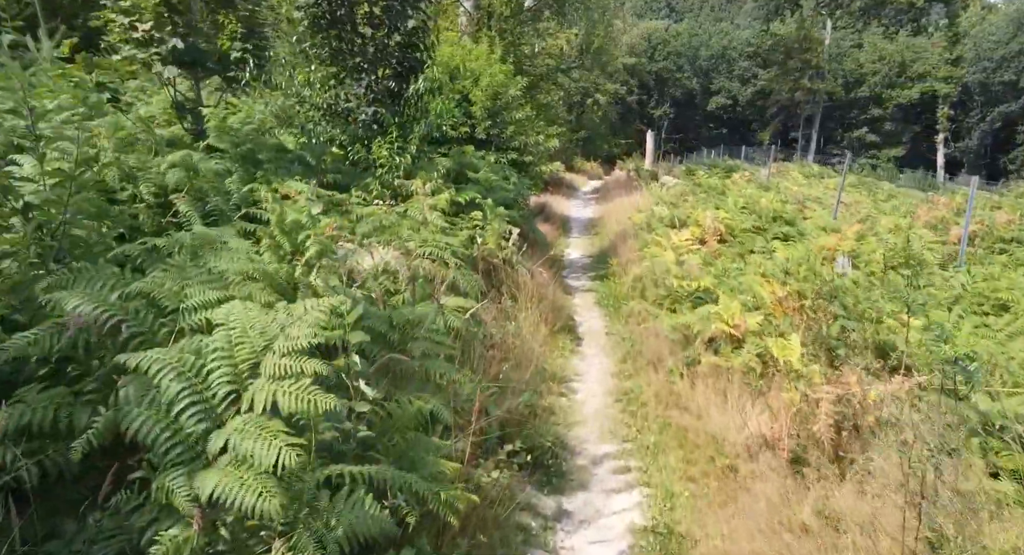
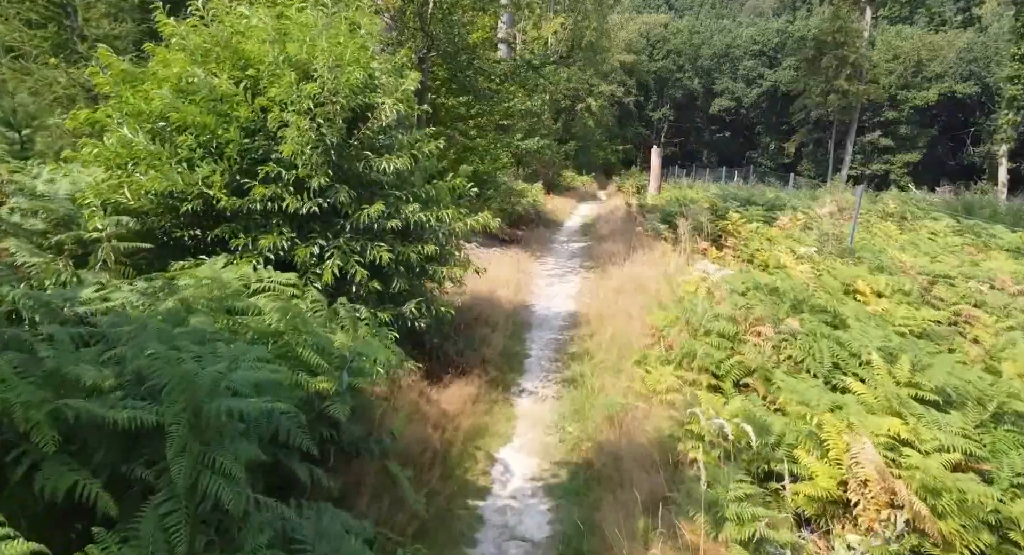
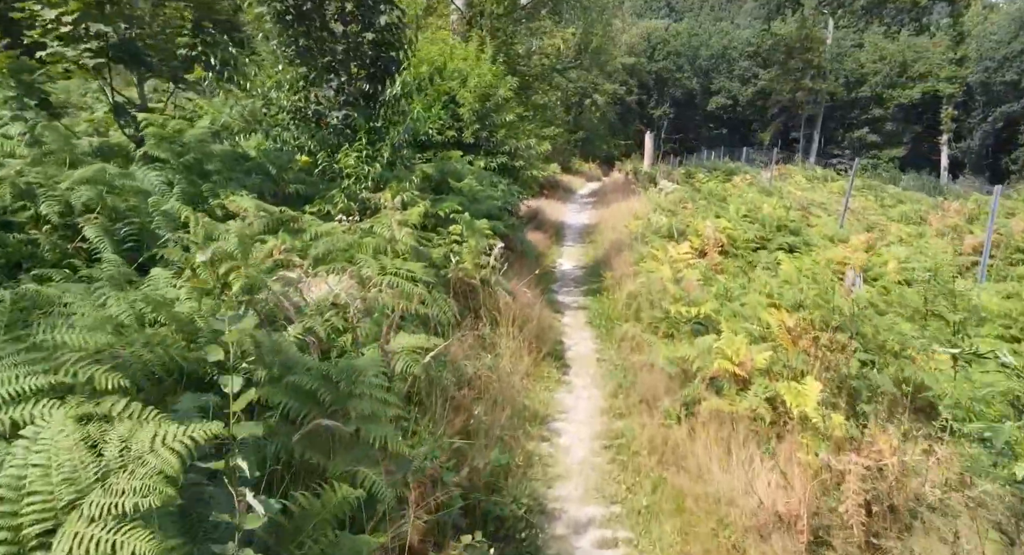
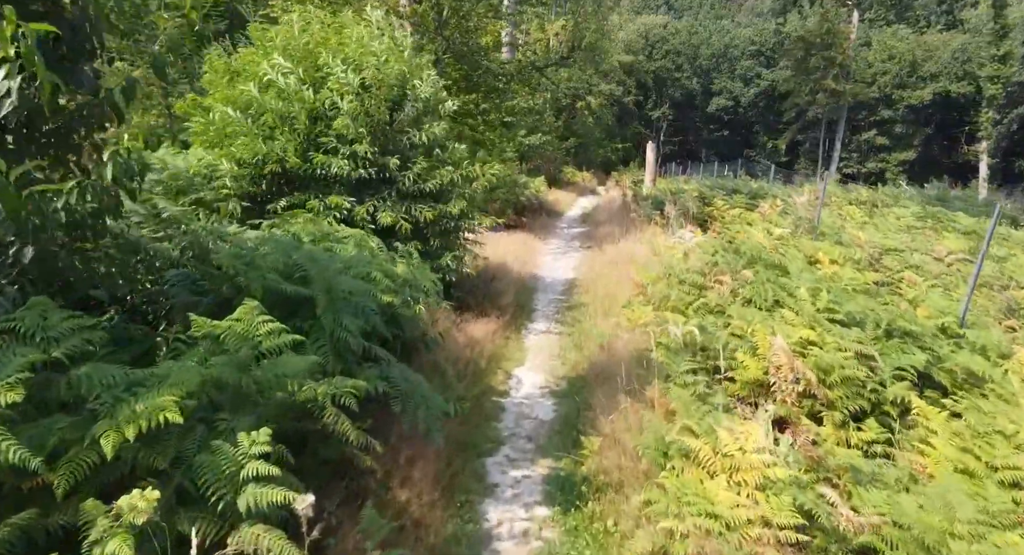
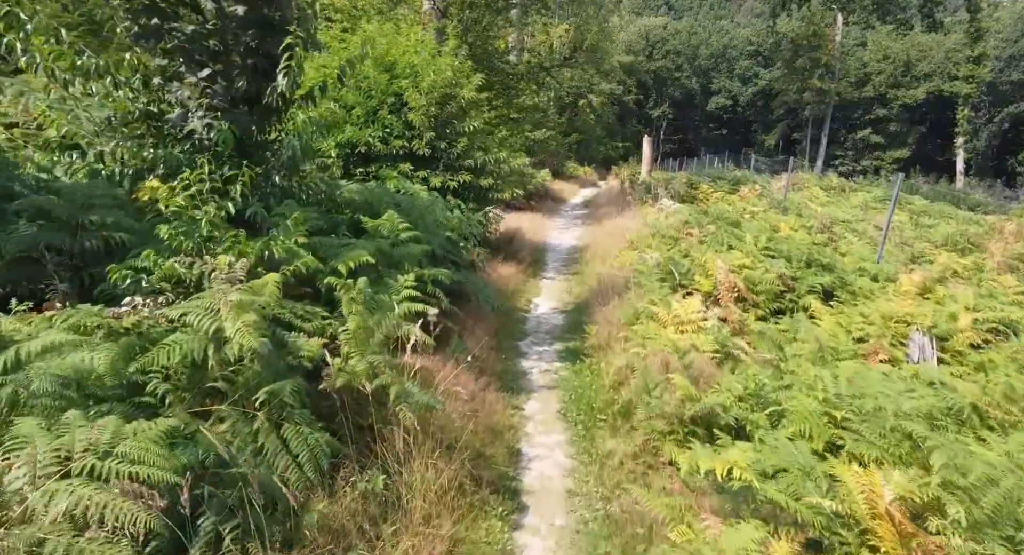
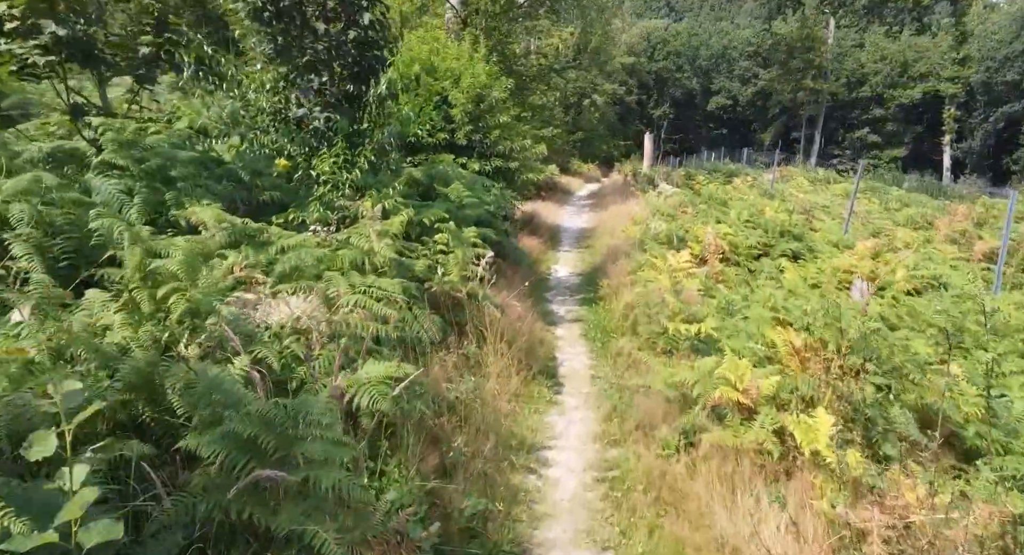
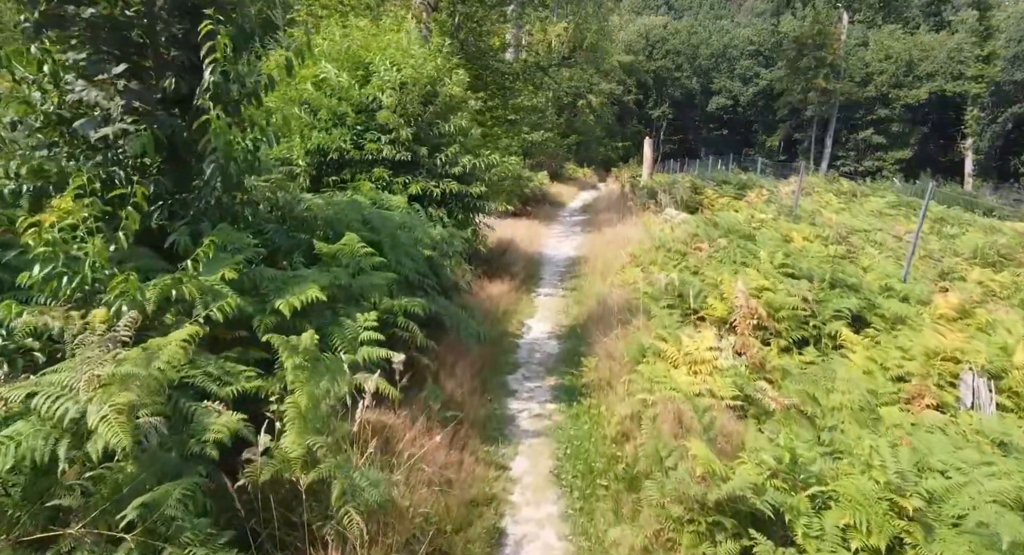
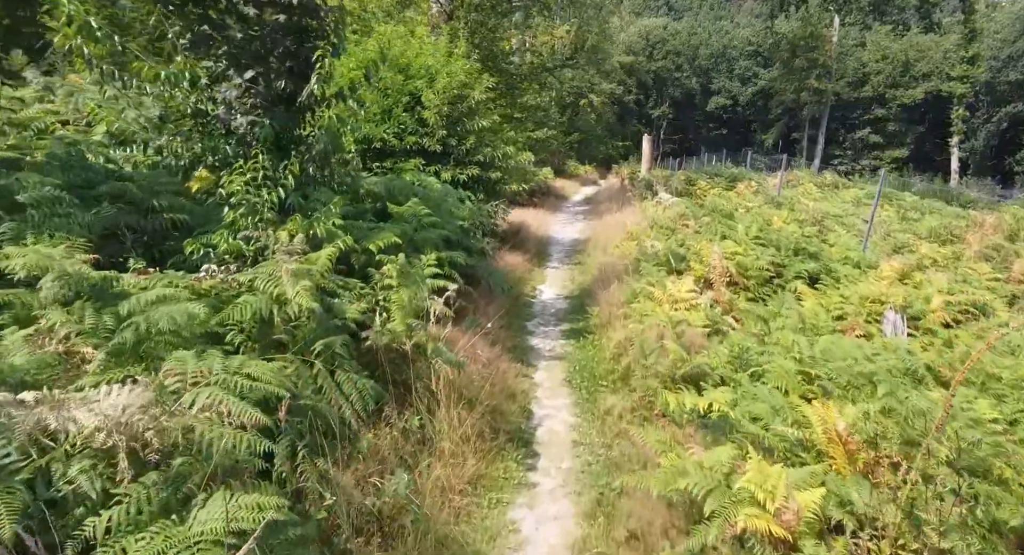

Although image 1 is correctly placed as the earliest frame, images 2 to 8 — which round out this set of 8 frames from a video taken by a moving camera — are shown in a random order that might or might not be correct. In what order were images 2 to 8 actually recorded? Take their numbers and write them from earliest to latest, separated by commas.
3, 6, 8, 5, 7, 4, 2
